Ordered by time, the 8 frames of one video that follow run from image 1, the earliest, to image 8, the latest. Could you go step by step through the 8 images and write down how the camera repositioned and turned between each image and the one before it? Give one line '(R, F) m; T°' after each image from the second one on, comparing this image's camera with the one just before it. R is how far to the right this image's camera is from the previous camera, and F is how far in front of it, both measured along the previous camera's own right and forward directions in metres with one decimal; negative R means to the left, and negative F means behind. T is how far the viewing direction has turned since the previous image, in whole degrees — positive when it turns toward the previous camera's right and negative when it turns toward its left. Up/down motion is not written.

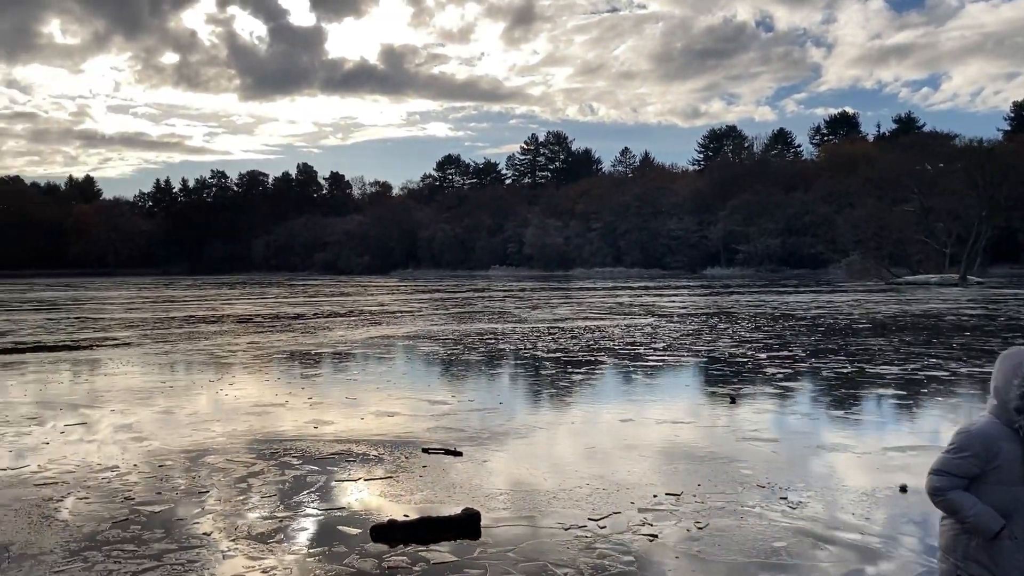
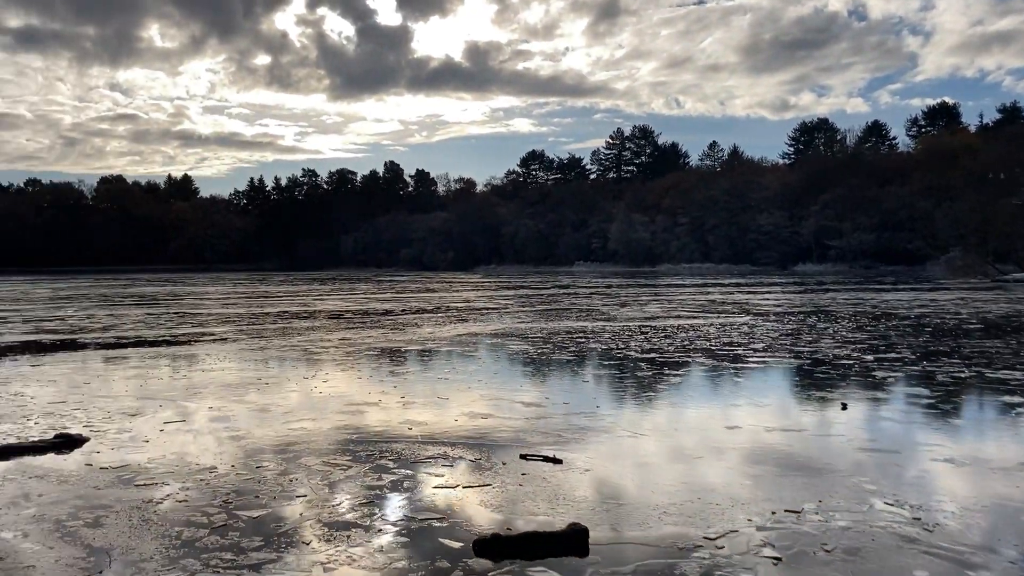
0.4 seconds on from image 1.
(-0.3, +0.6) m; -6°
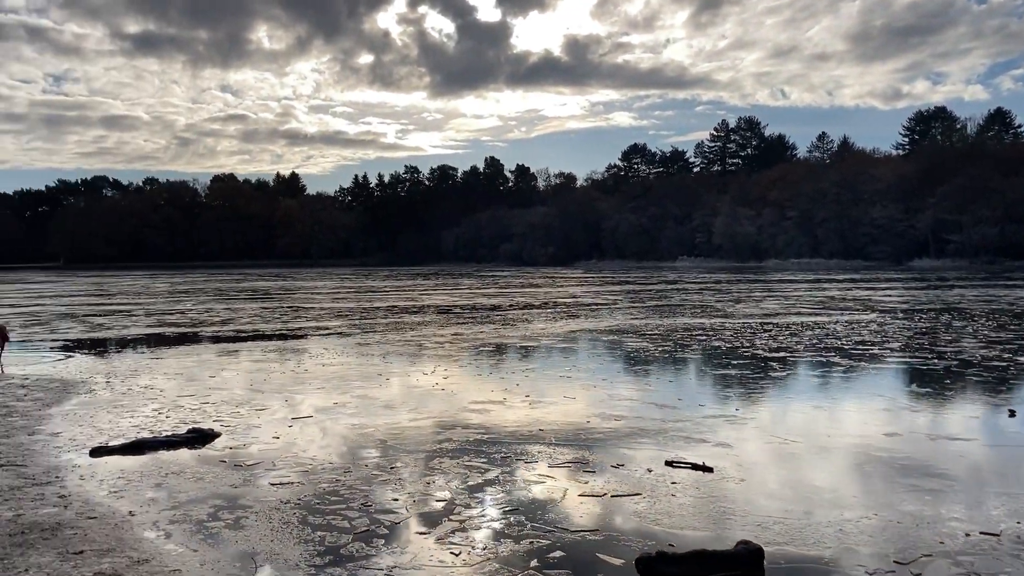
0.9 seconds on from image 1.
(-0.7, +0.8) m; -7°
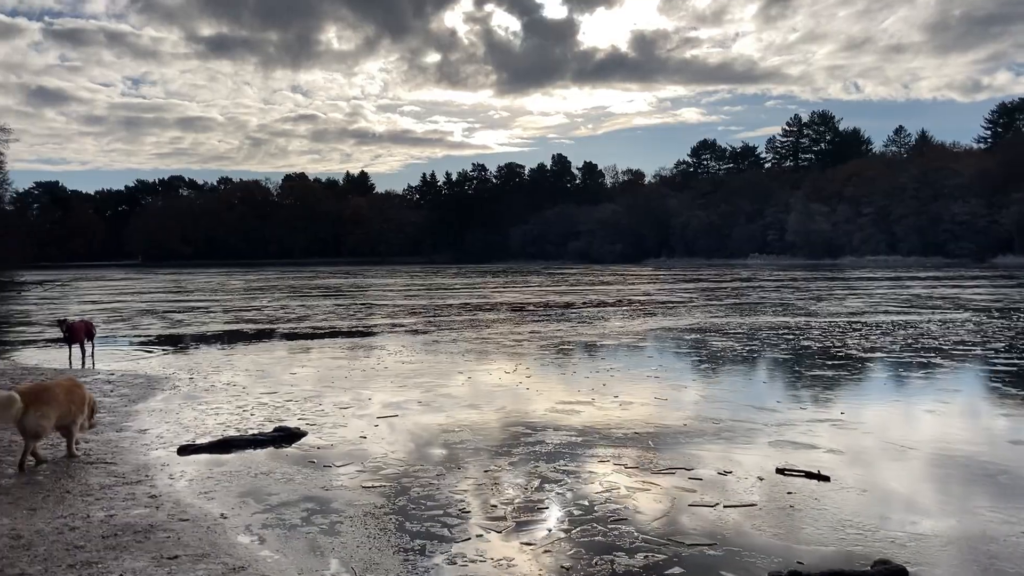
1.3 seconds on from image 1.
(-0.4, +0.6) m; -4°
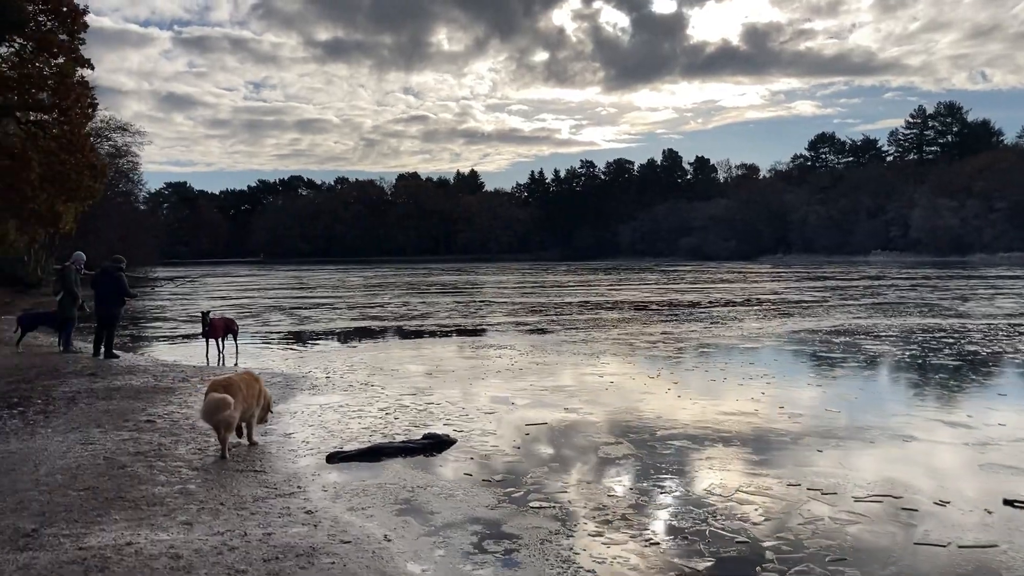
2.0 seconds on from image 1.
(-0.8, +1.0) m; -7°
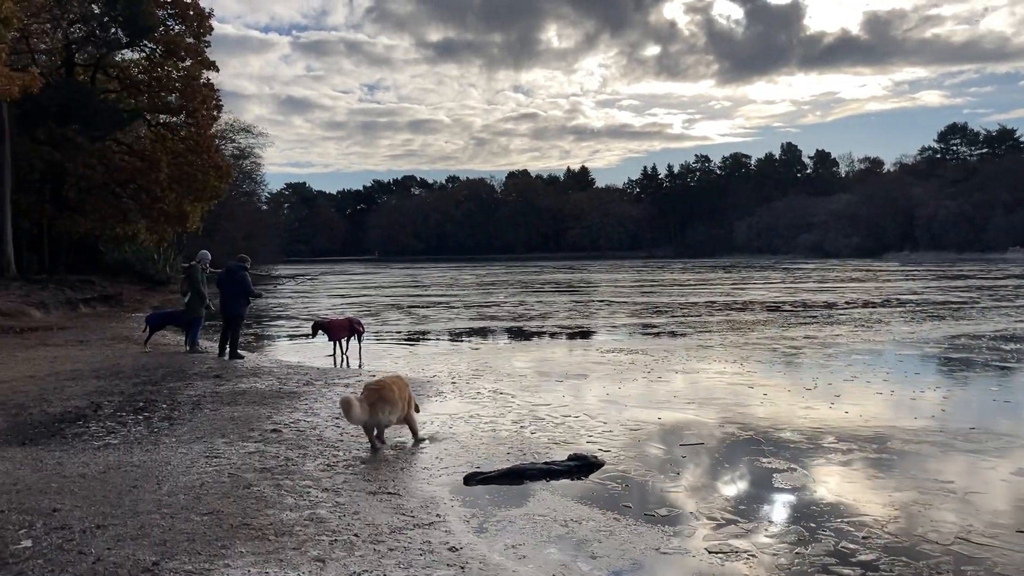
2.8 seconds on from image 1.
(-0.5, +1.0) m; -8°
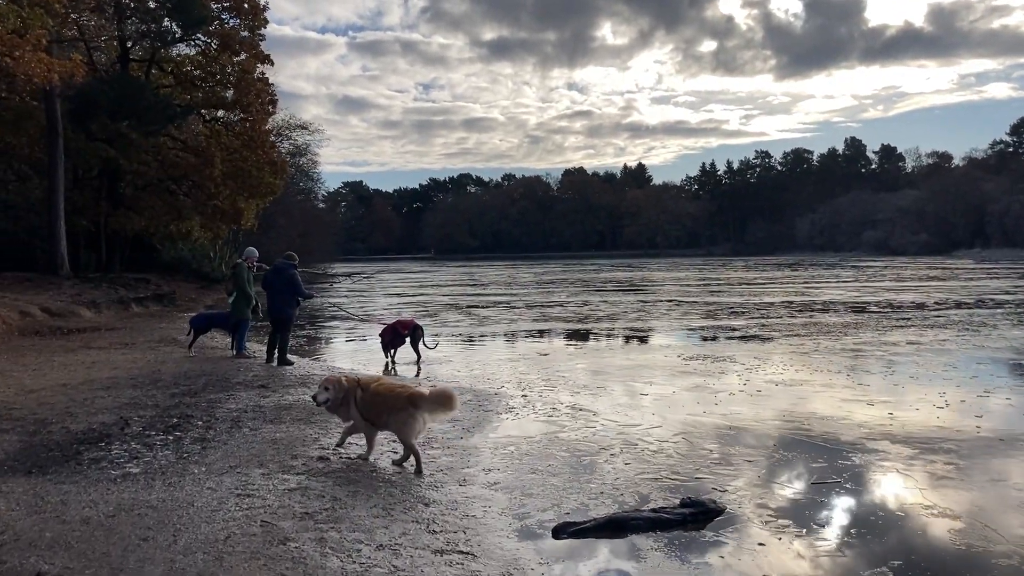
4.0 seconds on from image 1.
(-0.3, +1.5) m; -4°
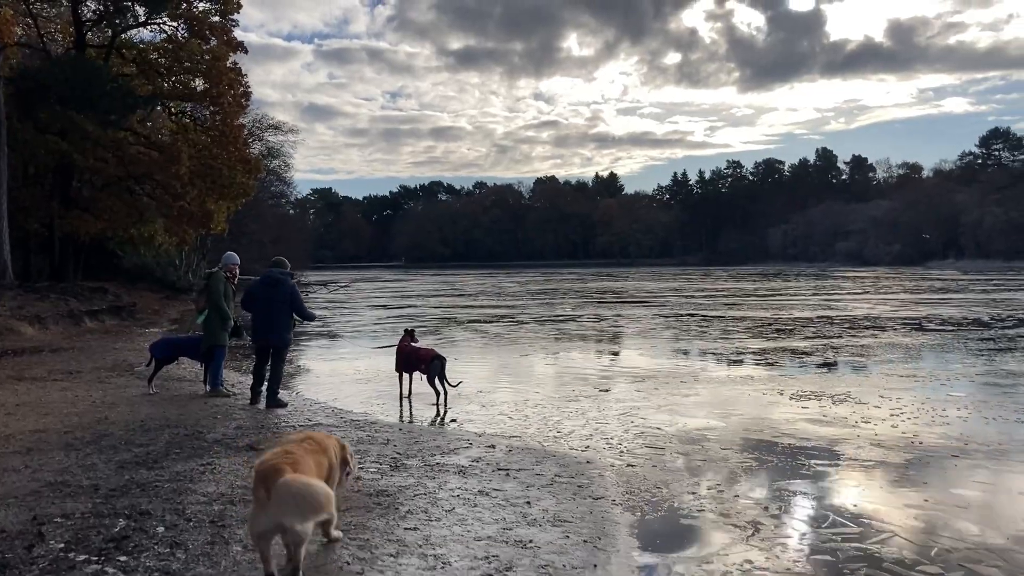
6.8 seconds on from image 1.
(-1.3, +3.3) m; +2°
